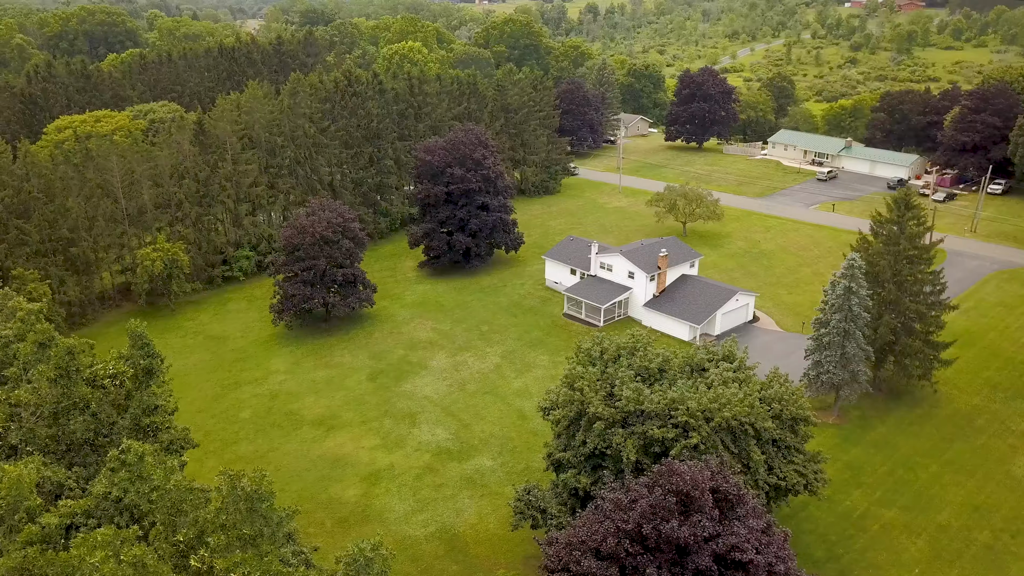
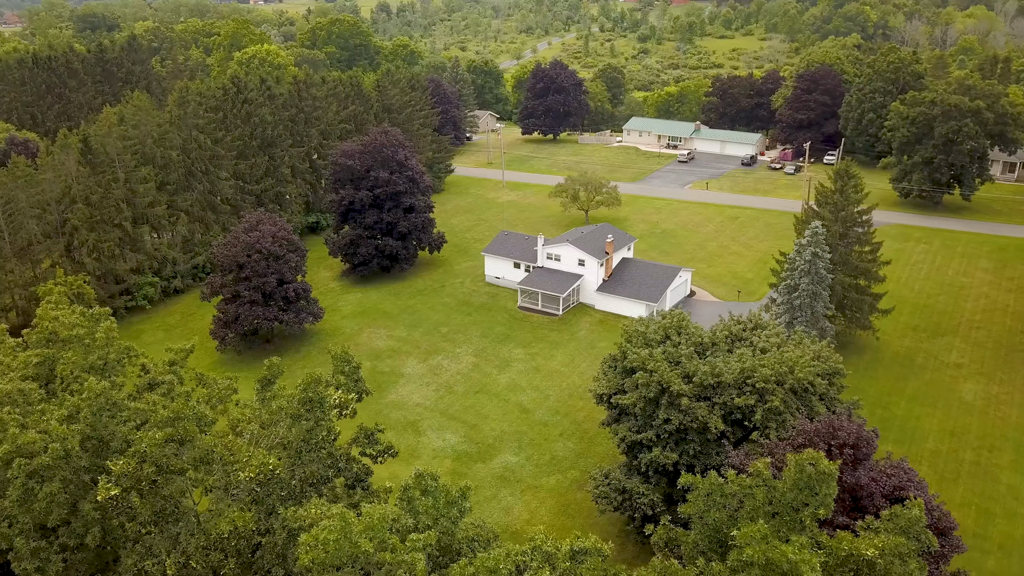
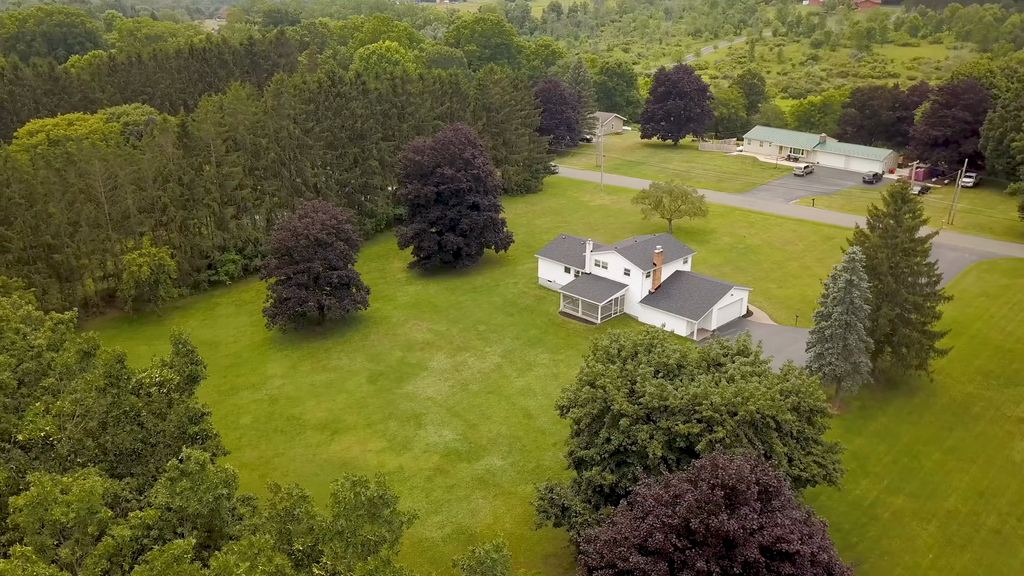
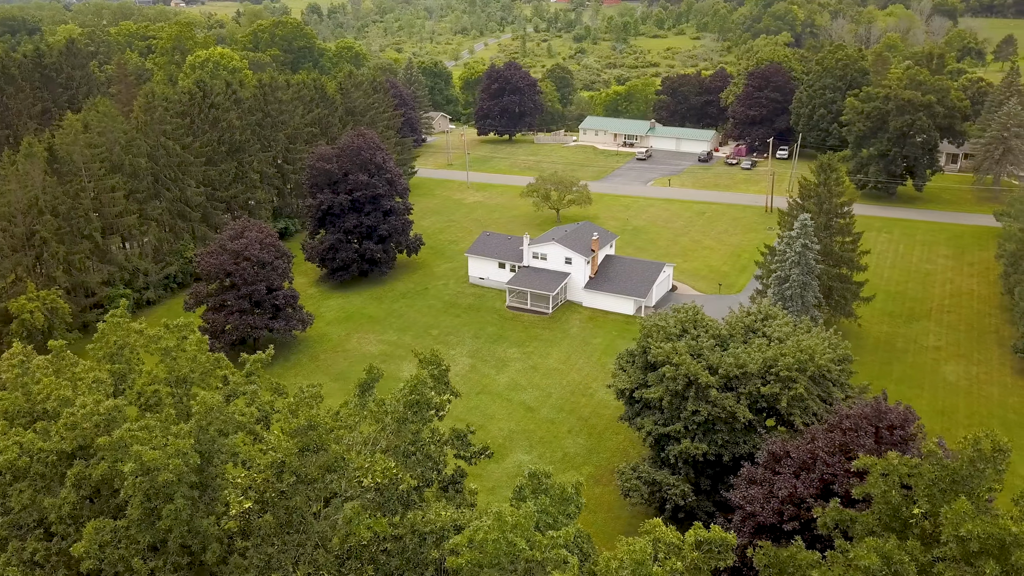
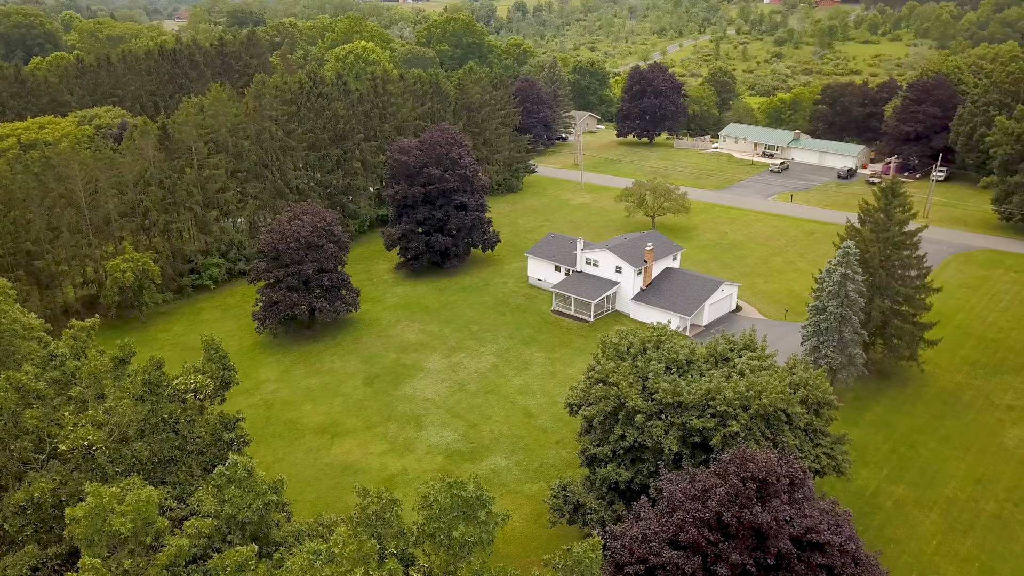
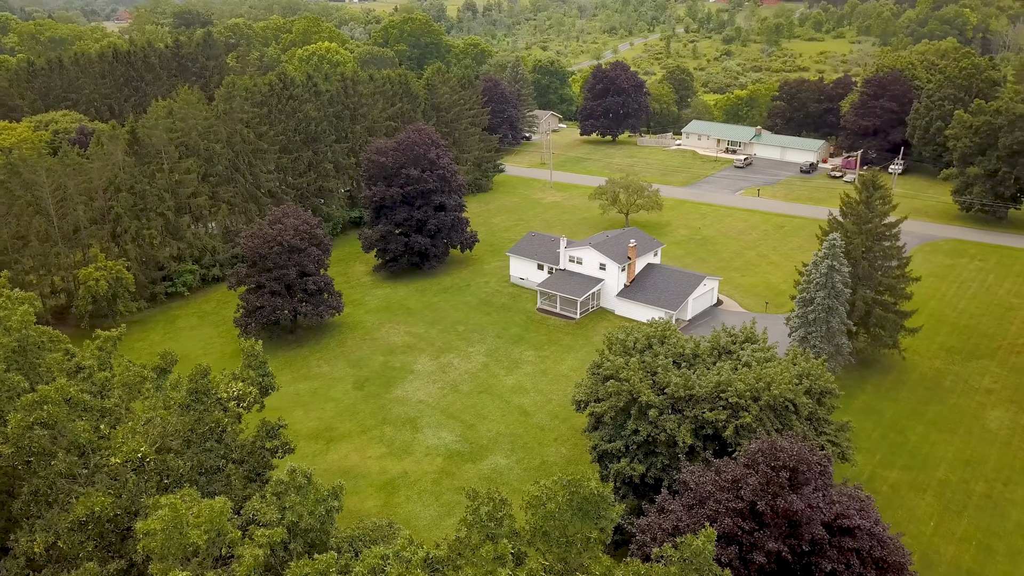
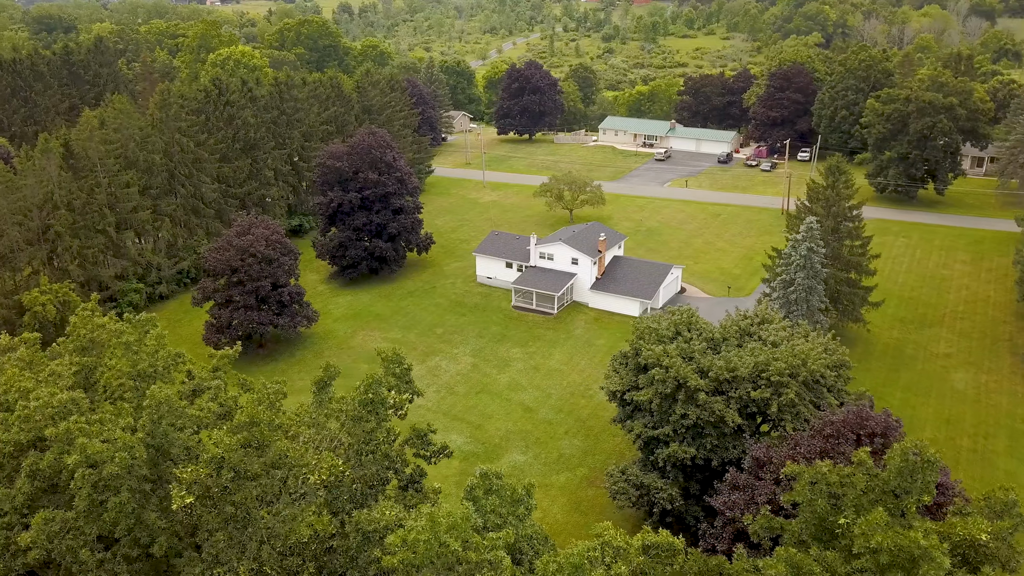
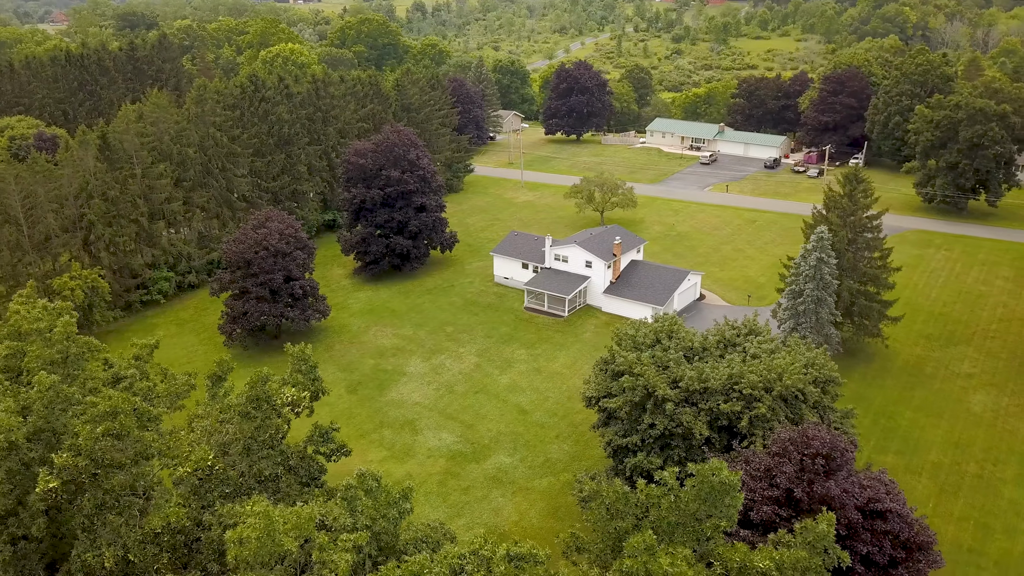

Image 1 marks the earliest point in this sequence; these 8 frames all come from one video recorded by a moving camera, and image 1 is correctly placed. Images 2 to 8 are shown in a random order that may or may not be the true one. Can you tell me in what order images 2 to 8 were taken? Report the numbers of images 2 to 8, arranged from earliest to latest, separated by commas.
3, 5, 6, 8, 2, 7, 4
